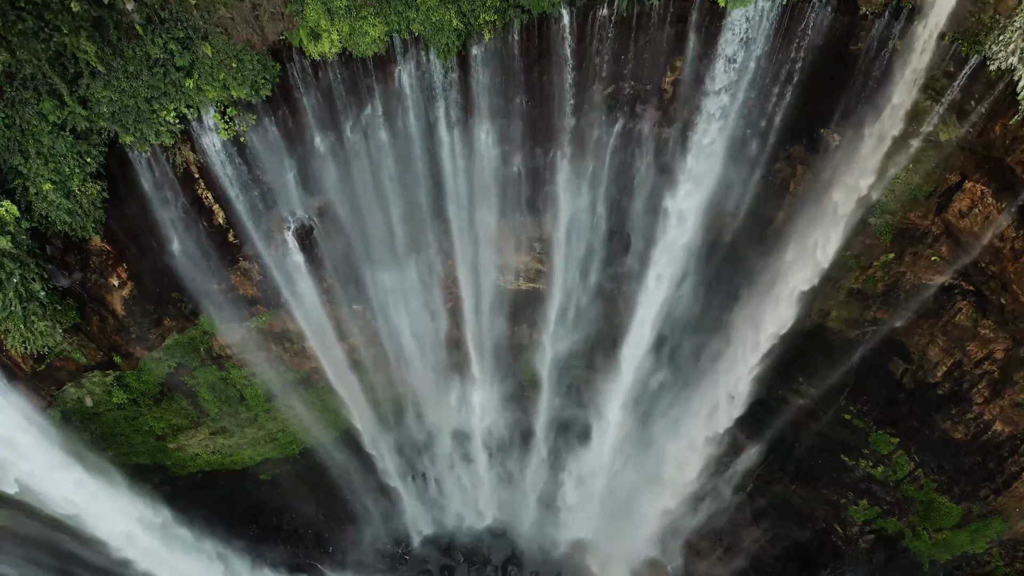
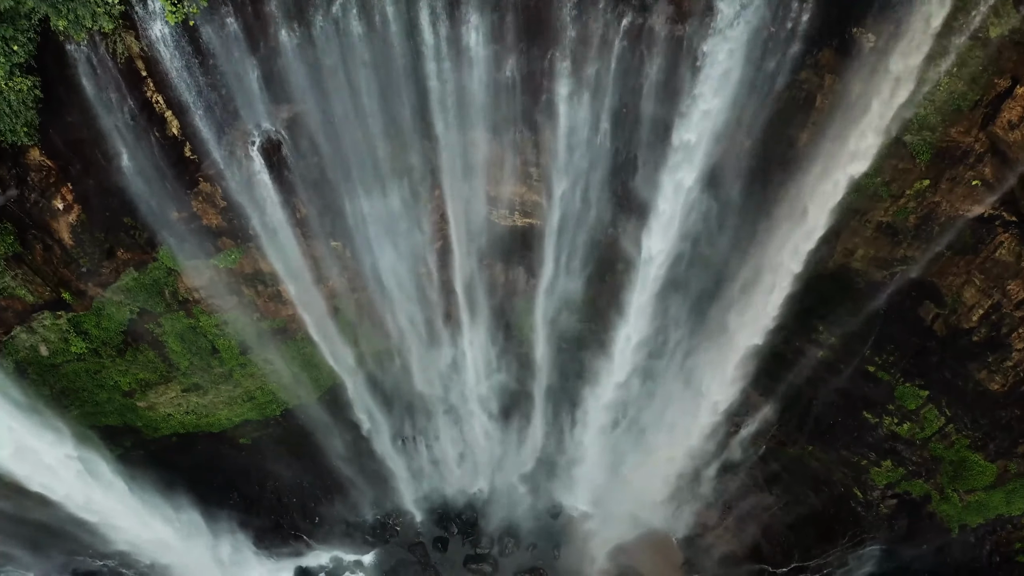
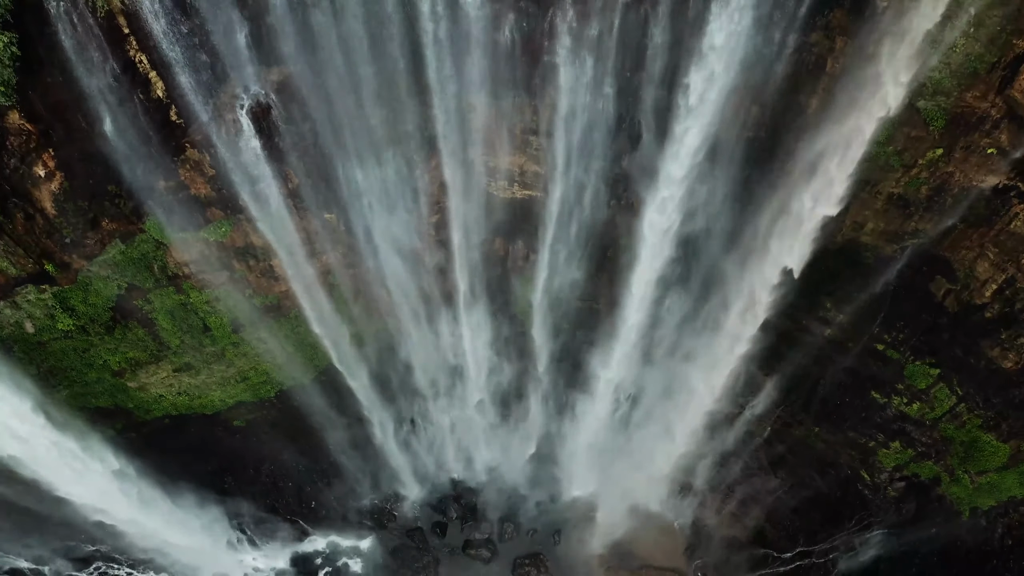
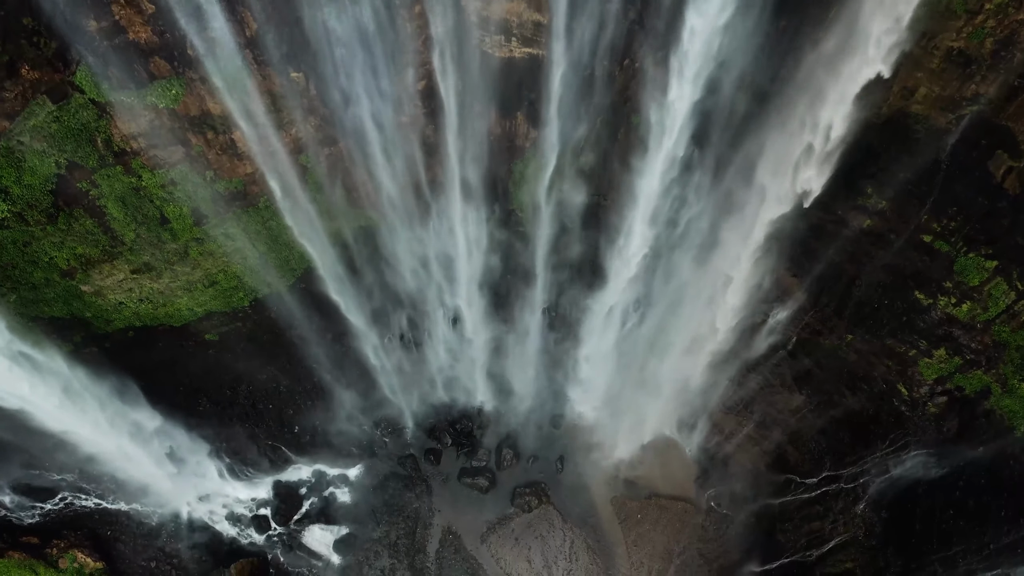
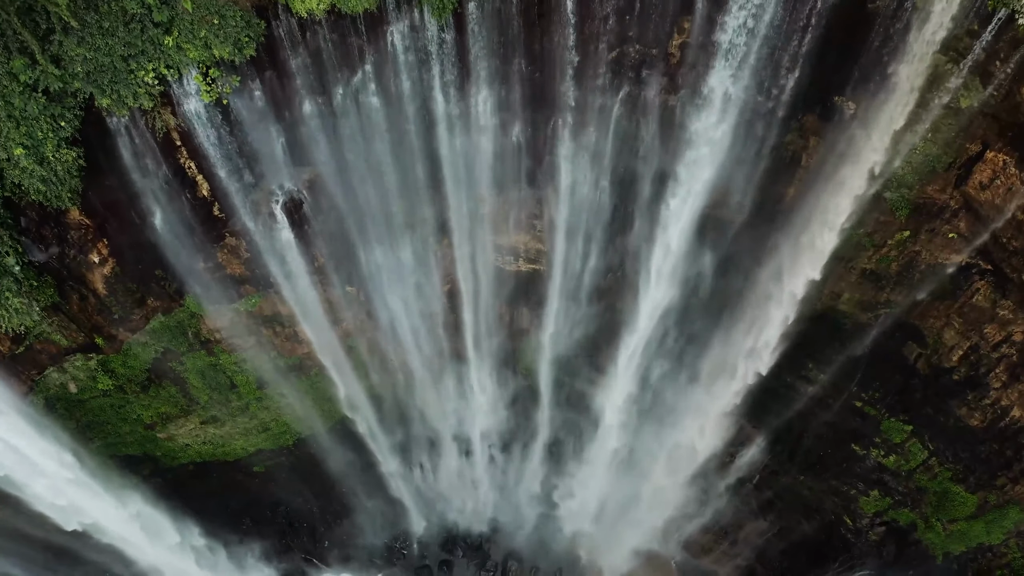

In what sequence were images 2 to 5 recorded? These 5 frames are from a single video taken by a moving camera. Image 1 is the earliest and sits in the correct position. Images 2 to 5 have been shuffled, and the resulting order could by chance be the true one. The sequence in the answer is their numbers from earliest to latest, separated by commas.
5, 2, 3, 4
